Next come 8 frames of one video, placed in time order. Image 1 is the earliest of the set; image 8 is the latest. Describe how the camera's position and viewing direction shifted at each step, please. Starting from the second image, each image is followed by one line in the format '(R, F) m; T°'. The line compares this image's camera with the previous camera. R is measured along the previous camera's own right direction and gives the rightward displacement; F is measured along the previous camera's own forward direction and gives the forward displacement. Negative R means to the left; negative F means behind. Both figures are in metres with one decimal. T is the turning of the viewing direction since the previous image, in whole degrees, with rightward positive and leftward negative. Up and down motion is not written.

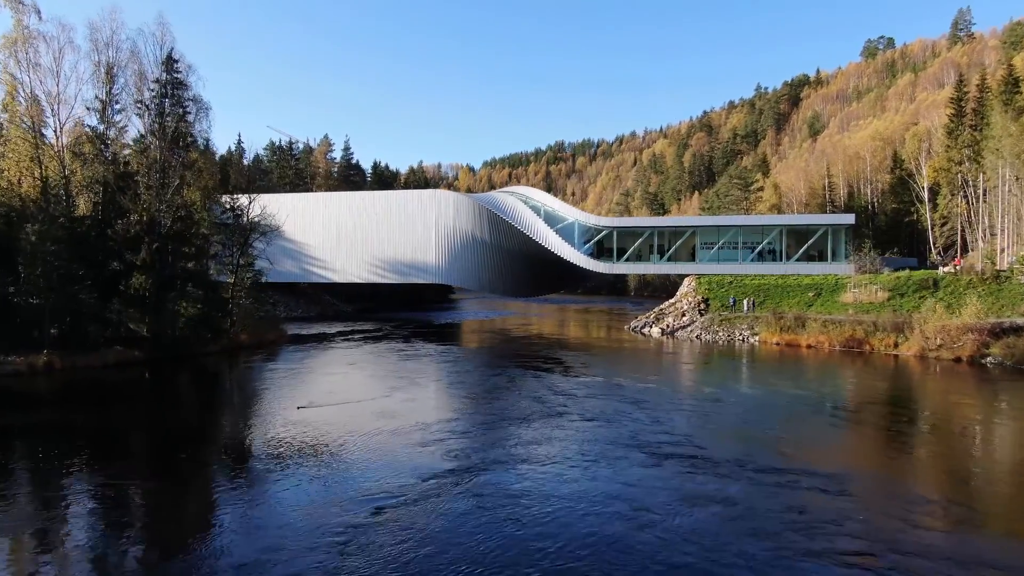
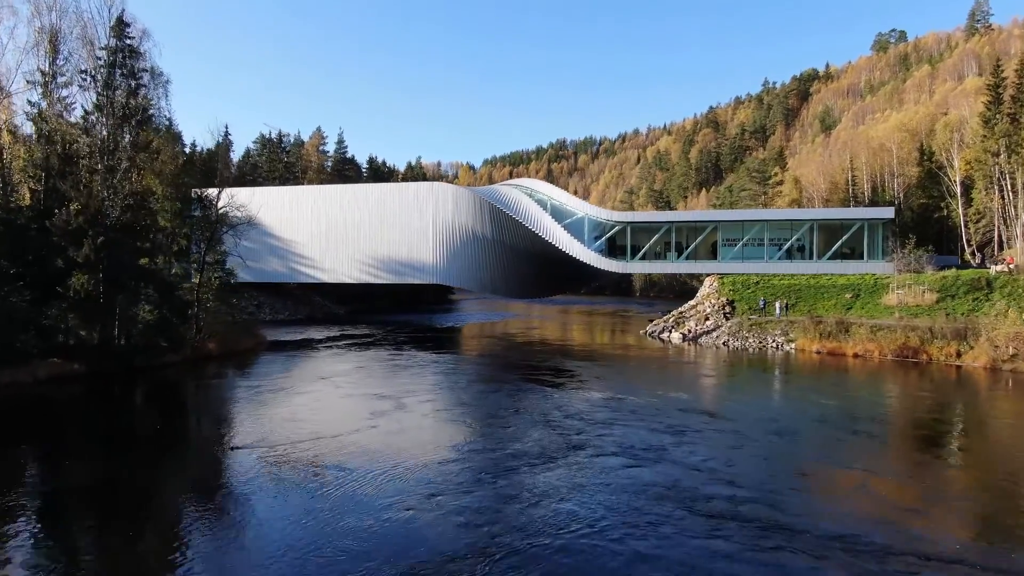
(-0.2, +2.7) m; 0°
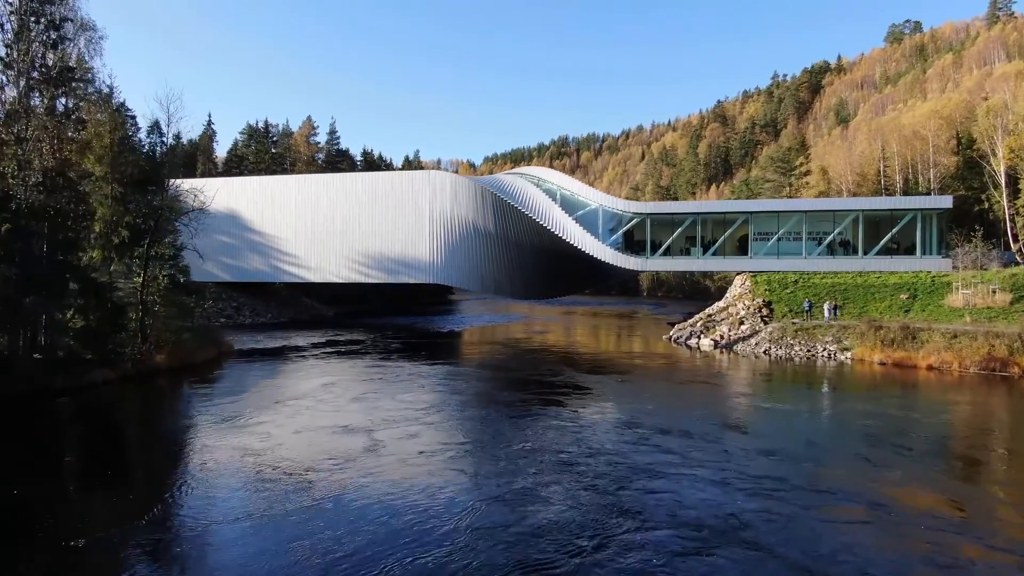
(-0.2, +3.1) m; 0°
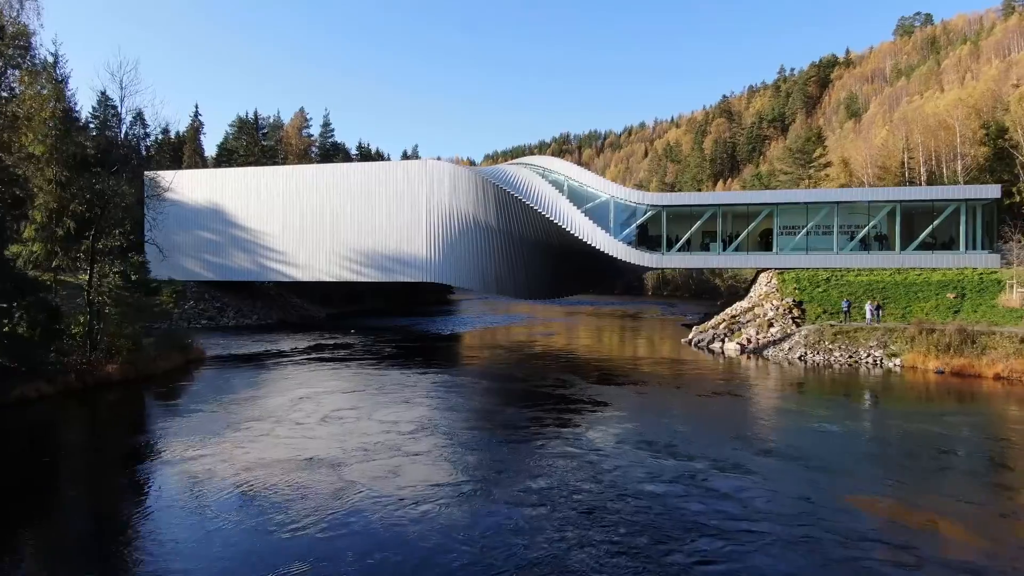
(-0.1, +2.1) m; 0°
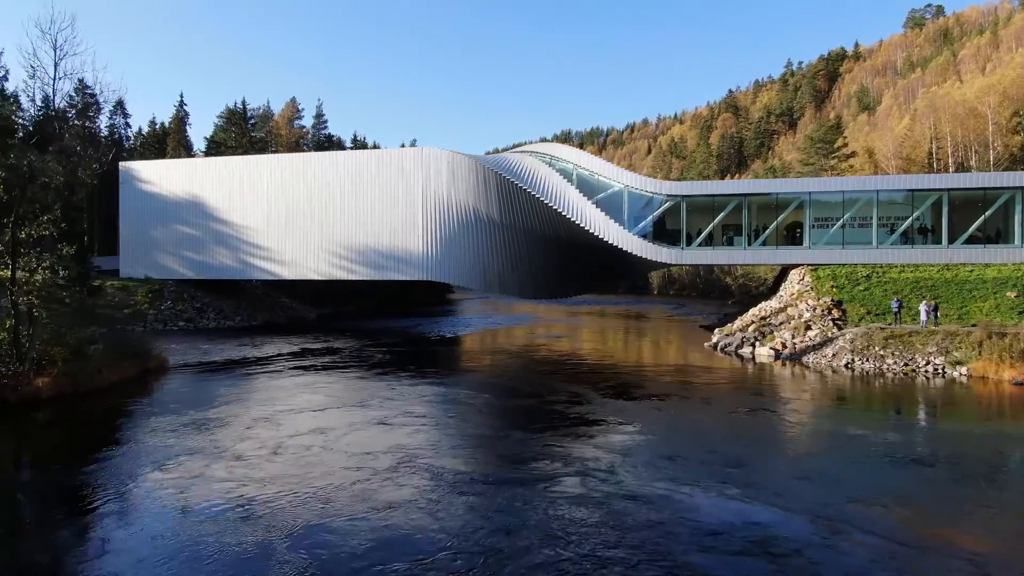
(-0.1, +2.2) m; 0°
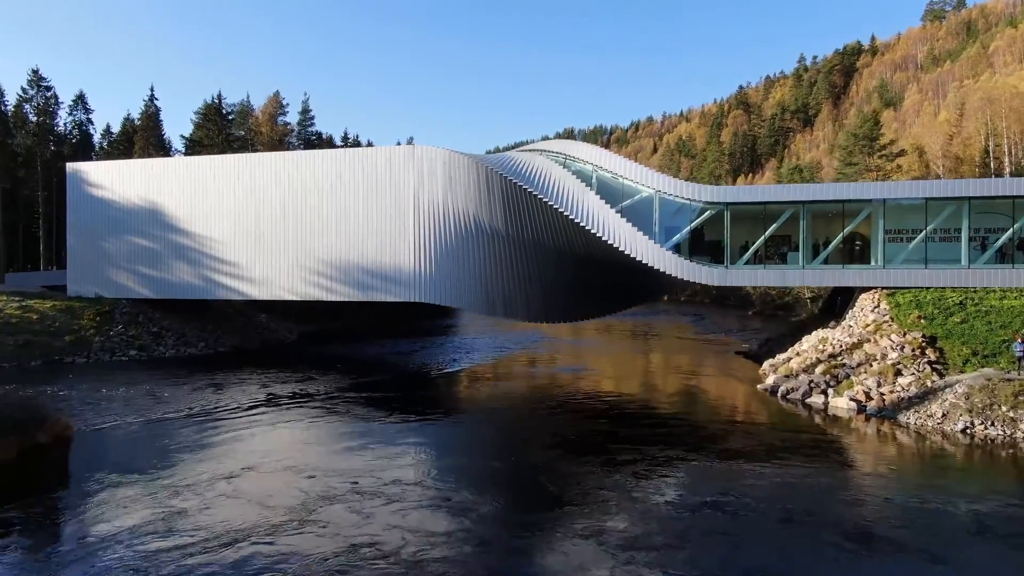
(-0.2, +3.7) m; 0°
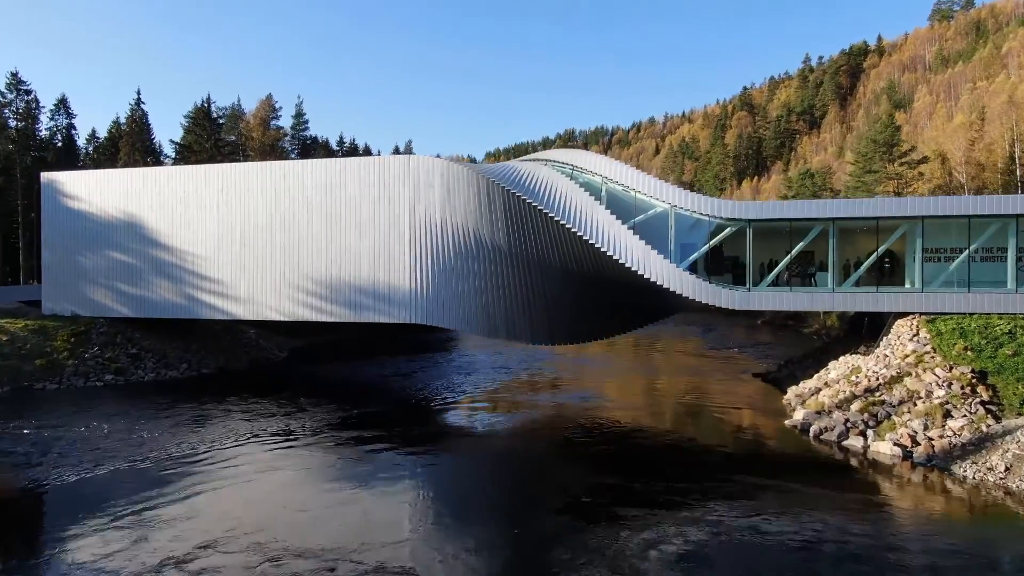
(-0.1, +1.4) m; 0°
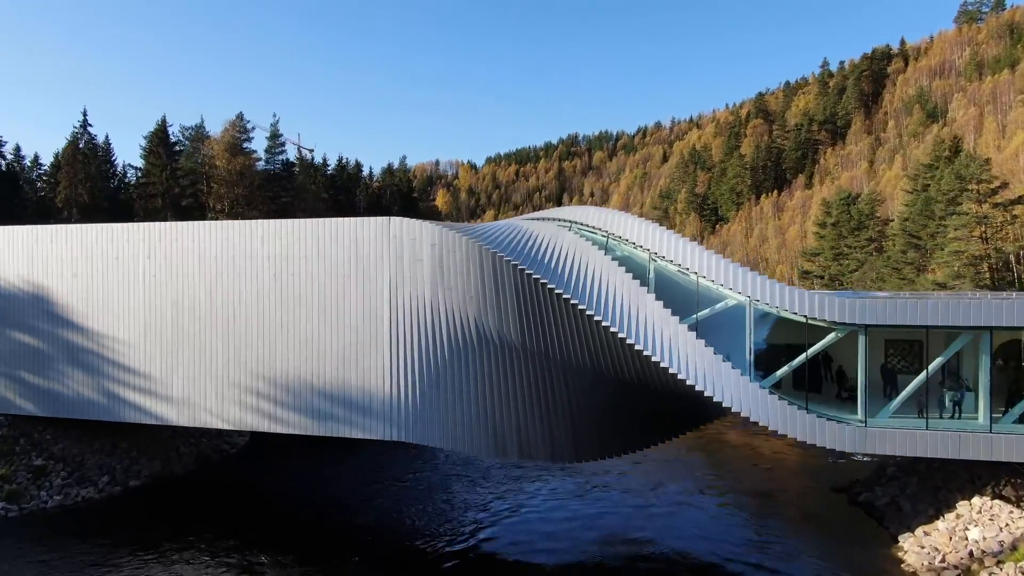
(-0.3, +4.8) m; 0°
